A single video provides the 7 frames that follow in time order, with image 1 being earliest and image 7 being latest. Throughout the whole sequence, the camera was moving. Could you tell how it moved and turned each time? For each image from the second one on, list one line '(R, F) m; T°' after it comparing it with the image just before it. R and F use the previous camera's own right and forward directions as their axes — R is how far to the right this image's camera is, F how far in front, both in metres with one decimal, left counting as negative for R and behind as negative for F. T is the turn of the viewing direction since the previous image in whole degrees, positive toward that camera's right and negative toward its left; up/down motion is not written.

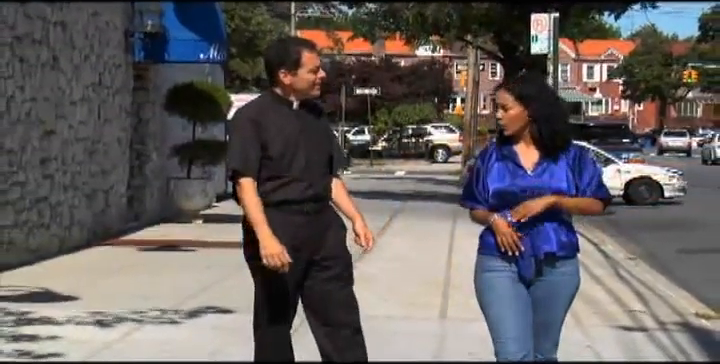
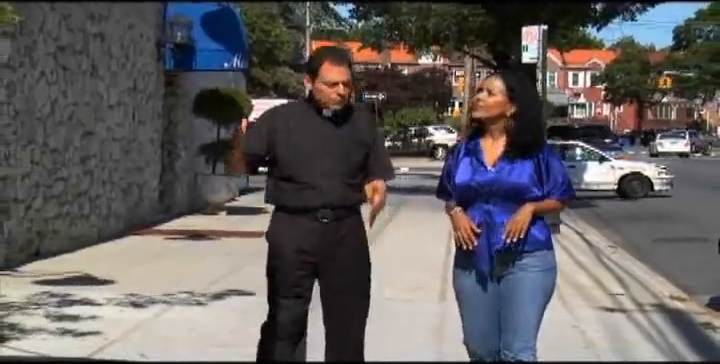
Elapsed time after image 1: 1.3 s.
(+0.2, -0.9) m; -2°
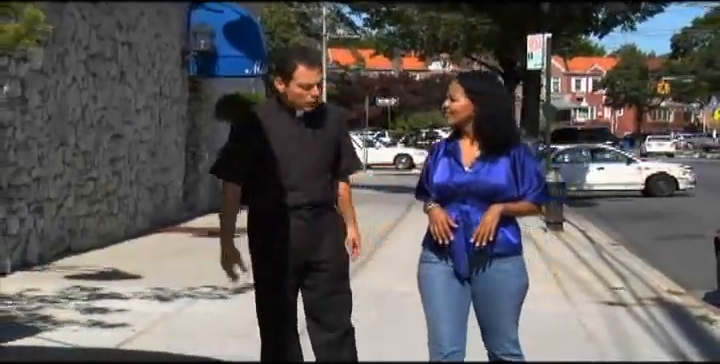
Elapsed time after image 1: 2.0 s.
(0.0, -0.5) m; -1°
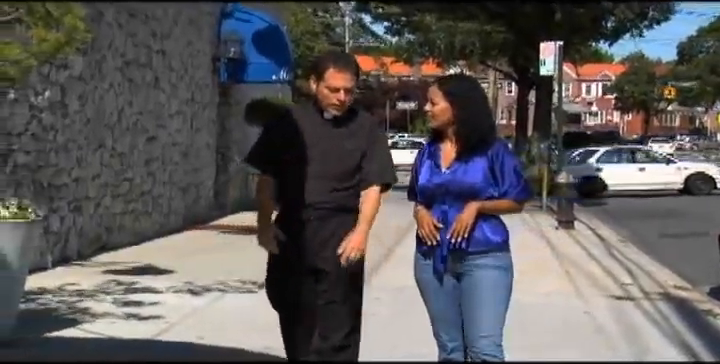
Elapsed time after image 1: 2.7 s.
(0.0, -0.5) m; -1°
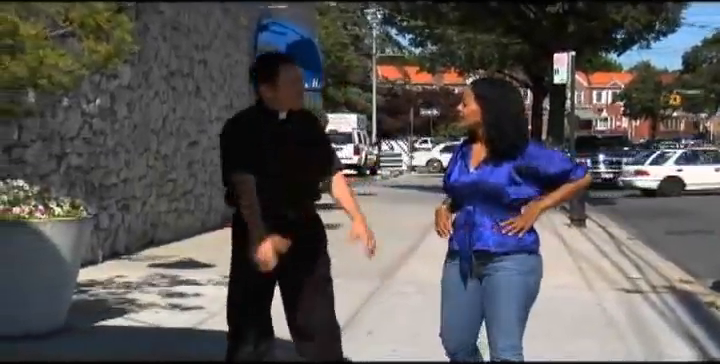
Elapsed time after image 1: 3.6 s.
(0.0, -0.8) m; -1°
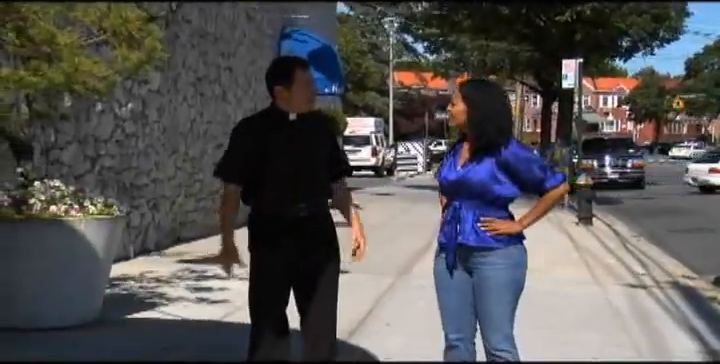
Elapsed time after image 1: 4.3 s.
(0.0, -0.6) m; -1°
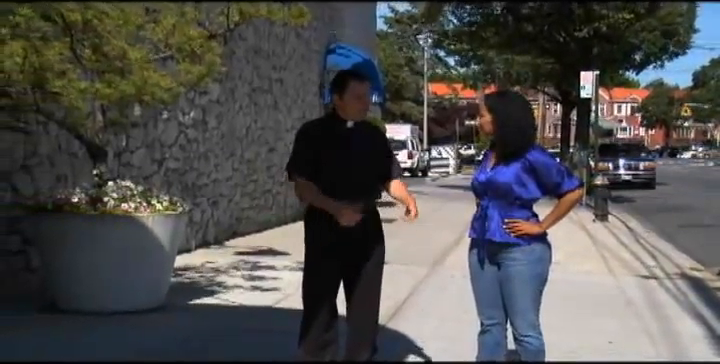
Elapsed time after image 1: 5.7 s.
(+0.1, -1.3) m; -1°
